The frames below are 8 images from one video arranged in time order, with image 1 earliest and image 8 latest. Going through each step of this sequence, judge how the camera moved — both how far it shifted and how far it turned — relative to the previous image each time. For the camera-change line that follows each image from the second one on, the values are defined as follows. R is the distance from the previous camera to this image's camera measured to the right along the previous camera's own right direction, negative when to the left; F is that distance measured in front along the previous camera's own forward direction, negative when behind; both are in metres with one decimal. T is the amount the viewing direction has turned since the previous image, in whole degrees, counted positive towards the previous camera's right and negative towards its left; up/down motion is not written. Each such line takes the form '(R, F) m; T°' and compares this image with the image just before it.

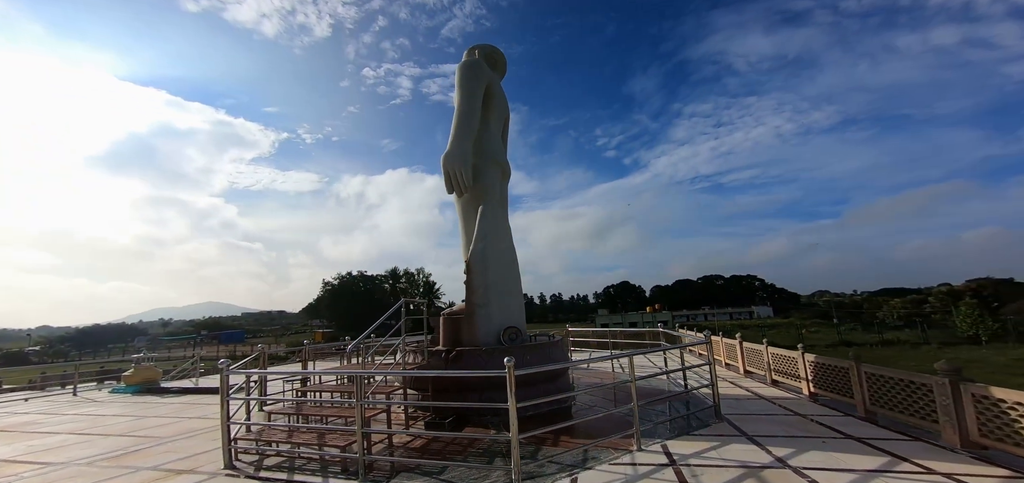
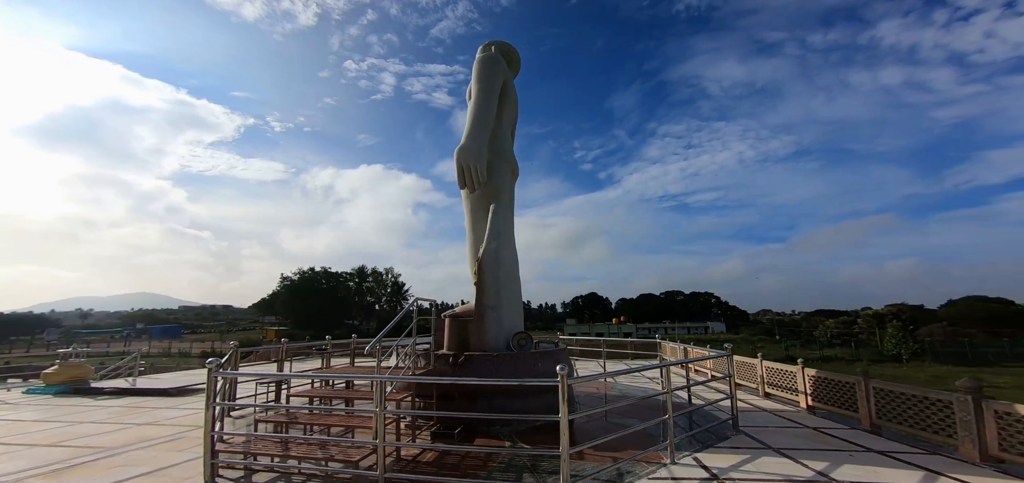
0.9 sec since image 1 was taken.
(-0.7, +0.3) m; +6°
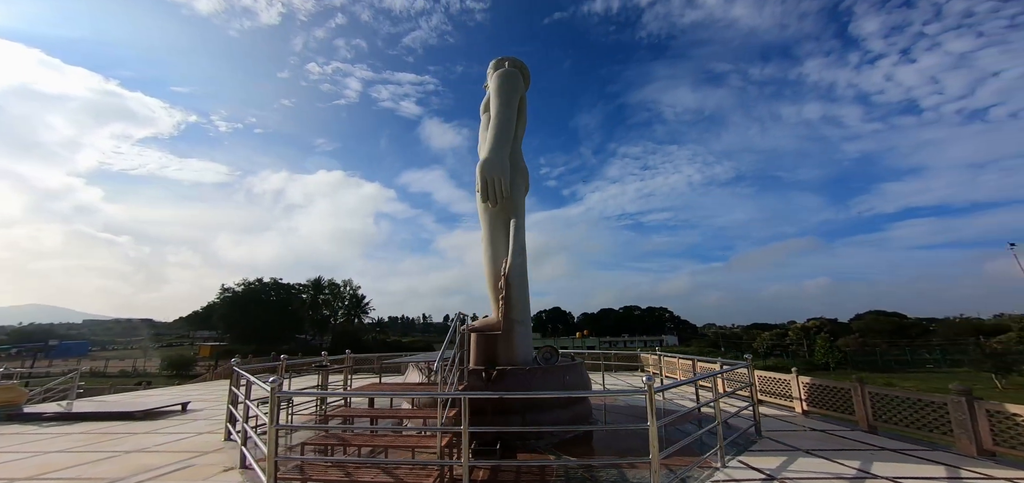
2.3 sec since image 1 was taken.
(-1.0, 0.0) m; +7°
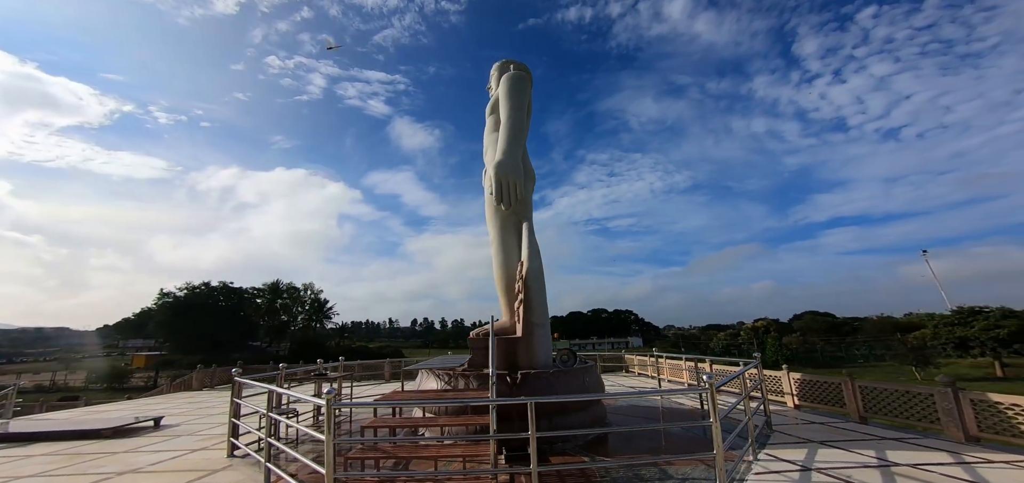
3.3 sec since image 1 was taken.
(-0.7, +0.1) m; +6°
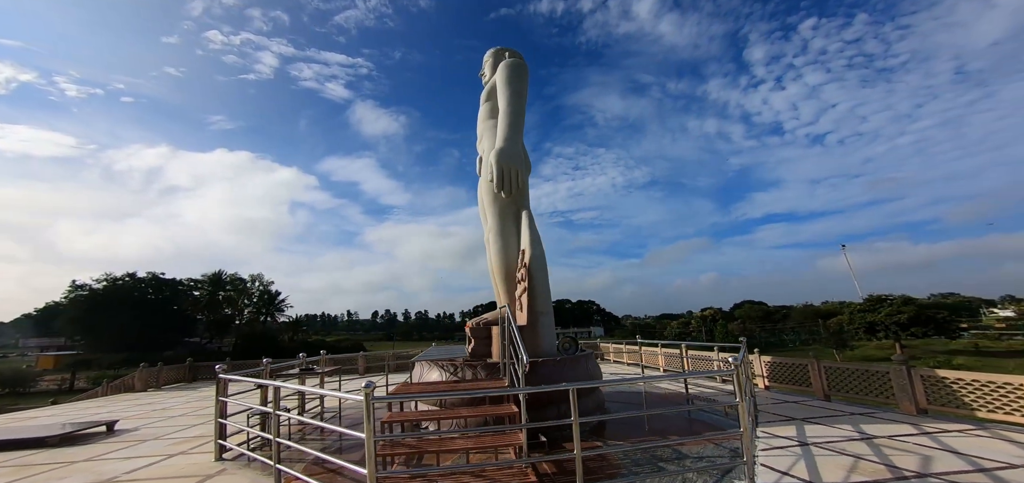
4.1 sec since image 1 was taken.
(-0.6, 0.0) m; +6°
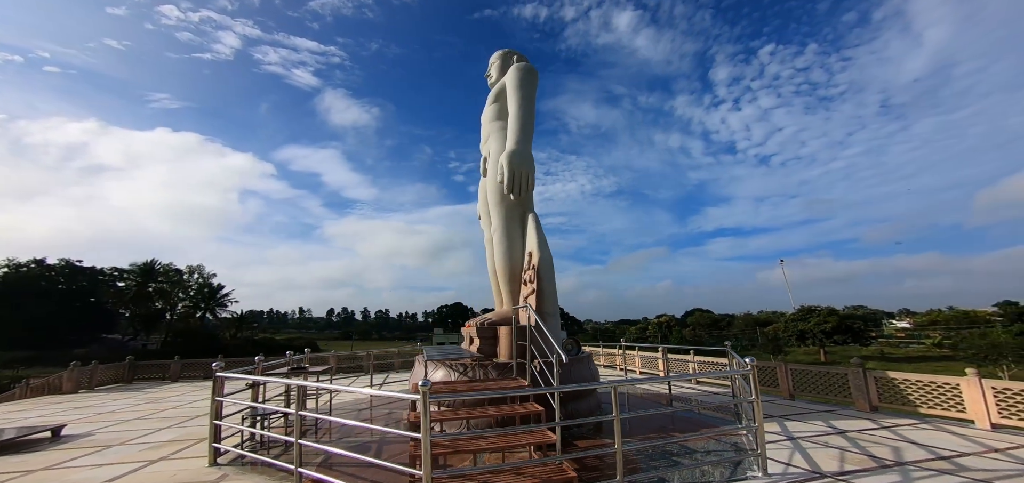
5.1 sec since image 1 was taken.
(-0.7, -0.1) m; +6°
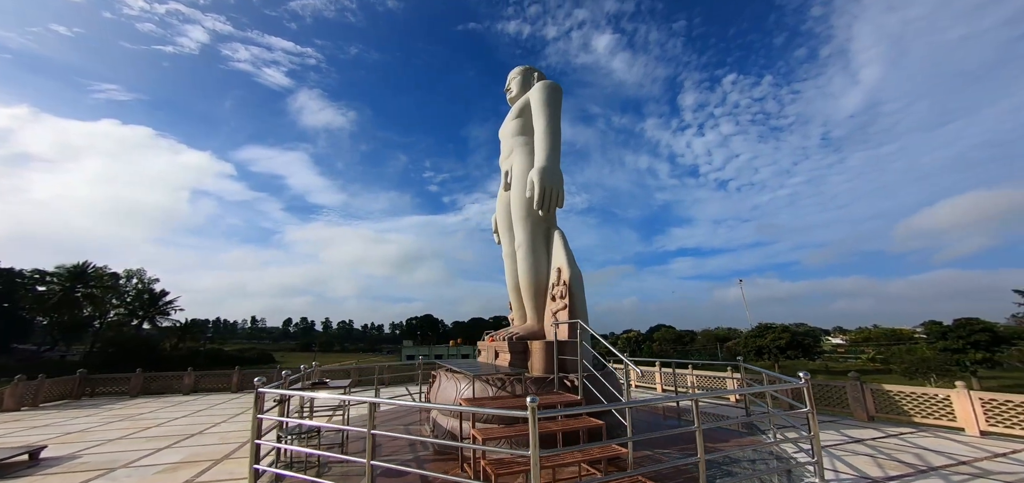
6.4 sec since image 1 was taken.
(-1.0, 0.0) m; +5°
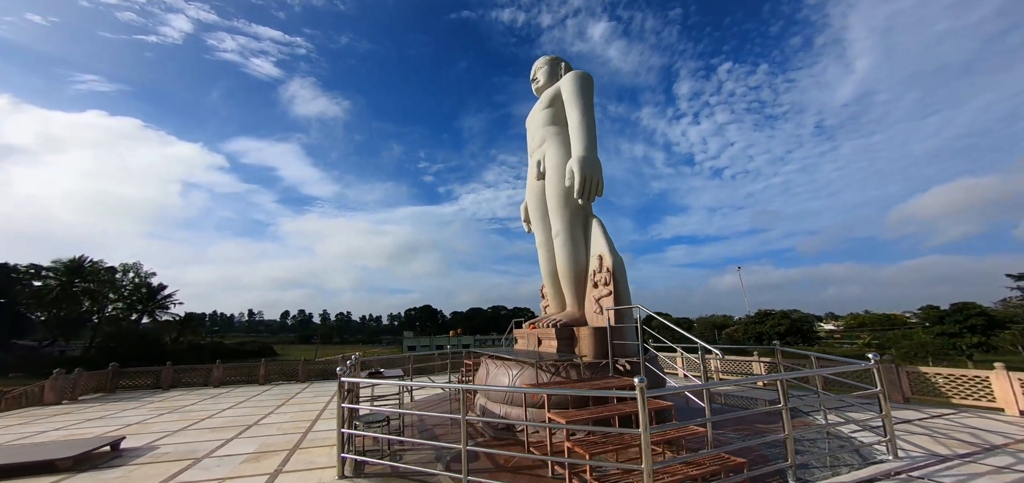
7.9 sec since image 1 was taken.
(-0.7, 0.0) m; +1°
